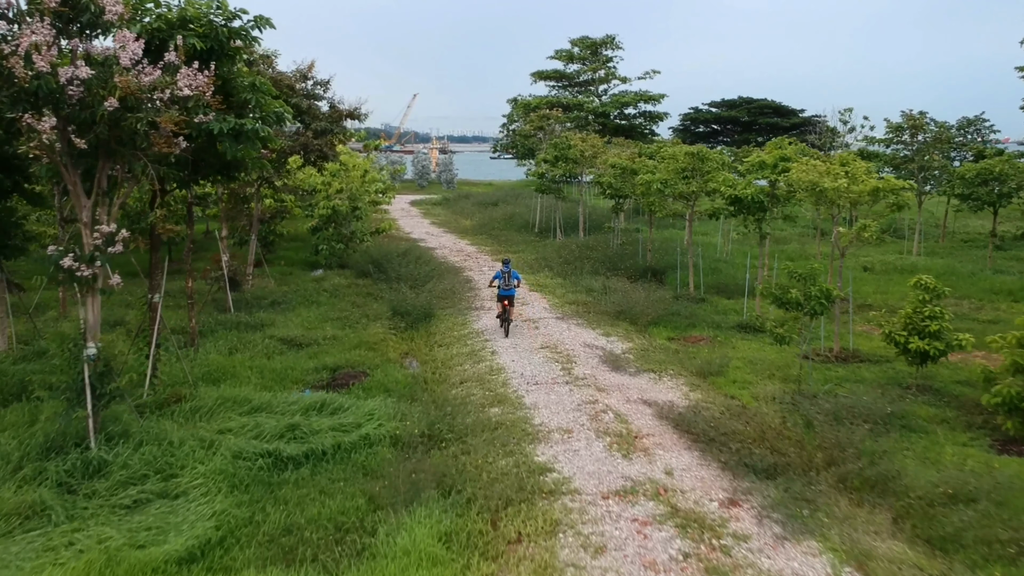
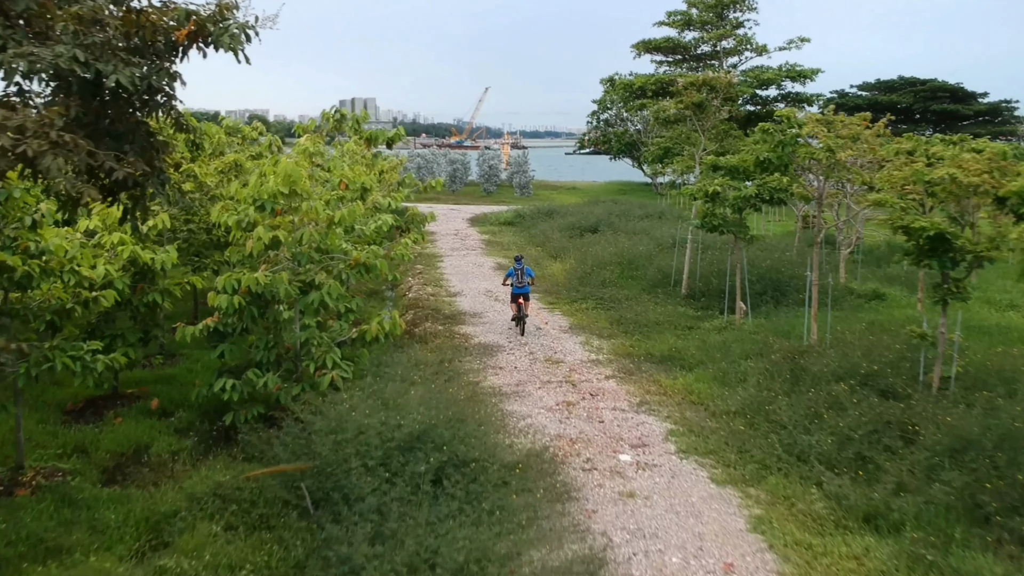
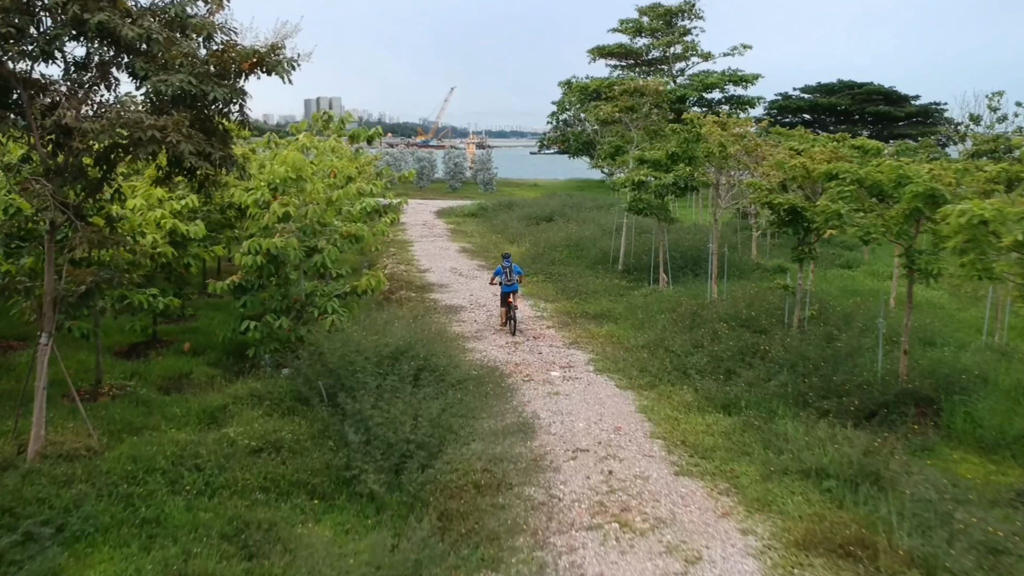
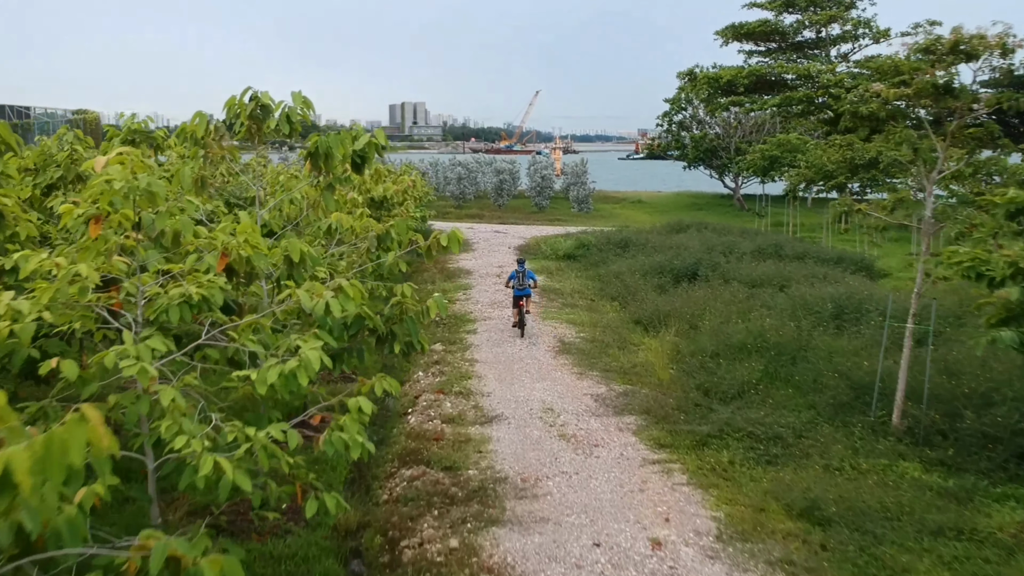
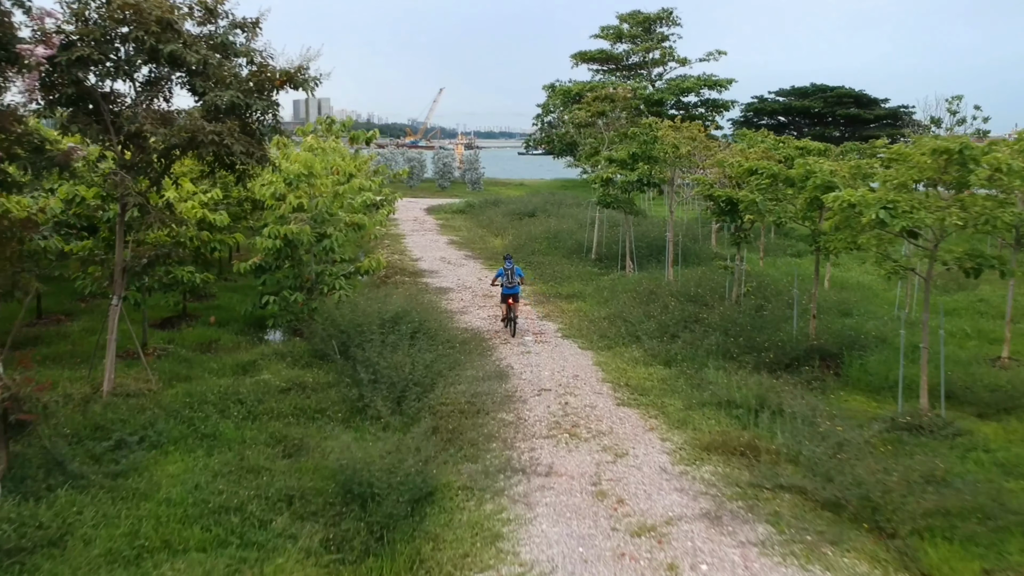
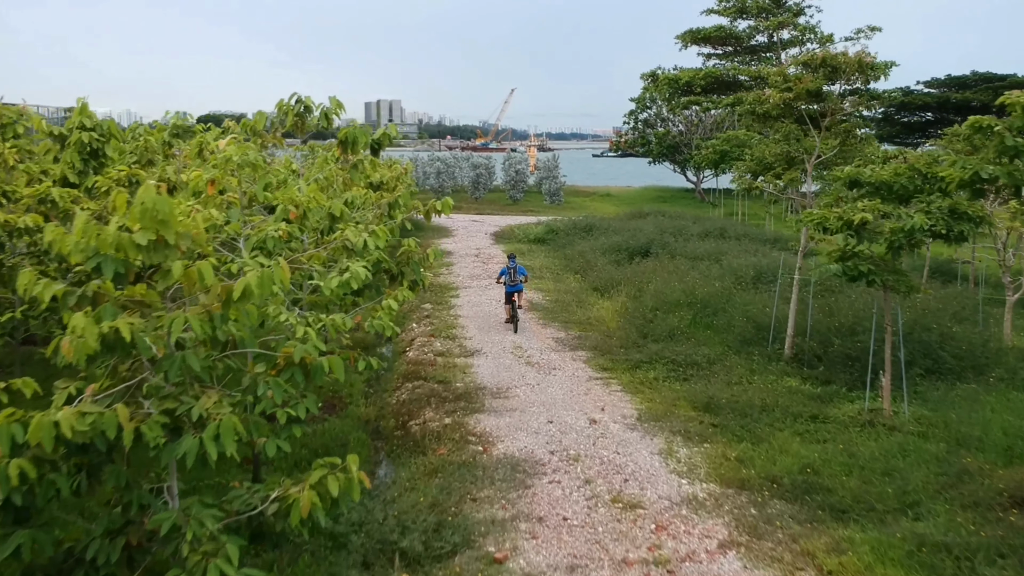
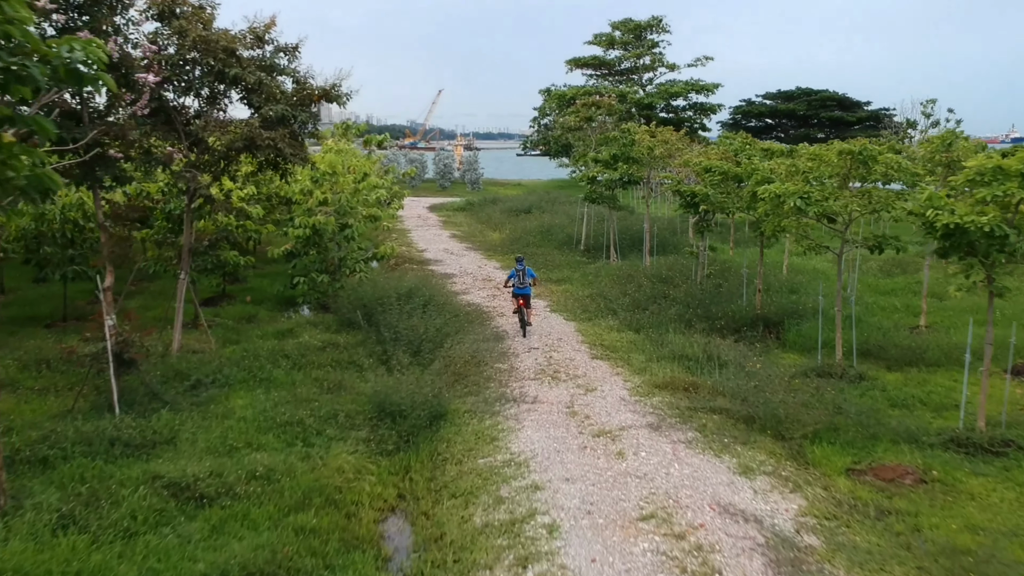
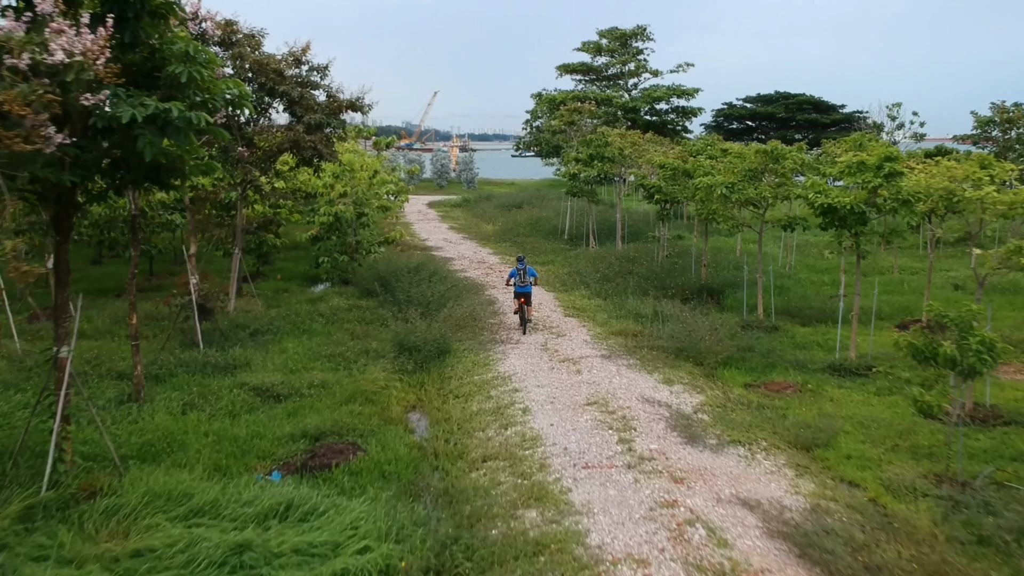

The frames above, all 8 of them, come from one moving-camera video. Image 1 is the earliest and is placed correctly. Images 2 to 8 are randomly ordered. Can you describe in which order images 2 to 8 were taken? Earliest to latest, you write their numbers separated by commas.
8, 7, 5, 3, 2, 6, 4
